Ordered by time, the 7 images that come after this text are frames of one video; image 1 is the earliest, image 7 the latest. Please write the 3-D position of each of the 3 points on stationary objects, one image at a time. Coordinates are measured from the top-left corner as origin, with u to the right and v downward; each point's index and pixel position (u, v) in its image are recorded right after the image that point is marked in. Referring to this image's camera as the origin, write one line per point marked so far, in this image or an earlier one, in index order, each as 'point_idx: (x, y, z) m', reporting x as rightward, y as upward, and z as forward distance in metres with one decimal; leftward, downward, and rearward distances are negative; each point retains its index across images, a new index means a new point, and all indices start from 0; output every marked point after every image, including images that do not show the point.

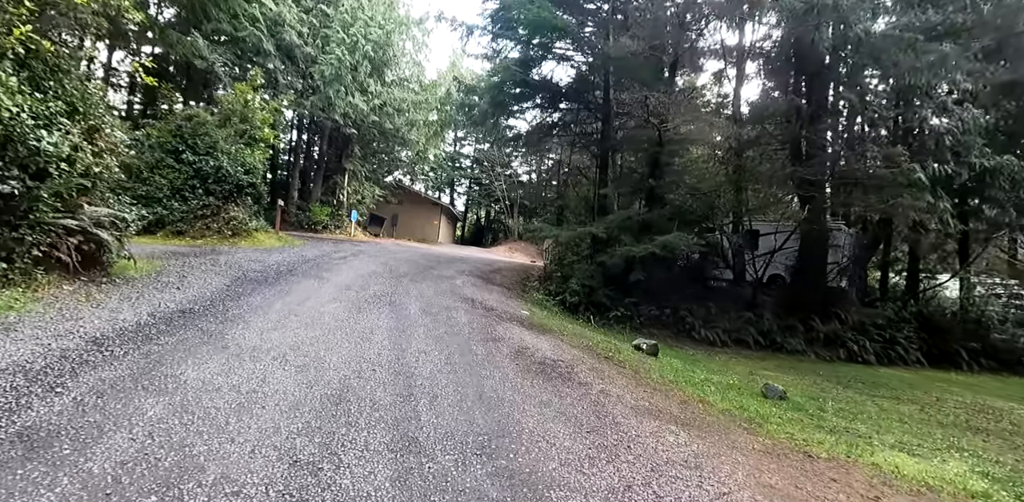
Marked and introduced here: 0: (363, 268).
0: (-2.6, -0.3, +7.4) m
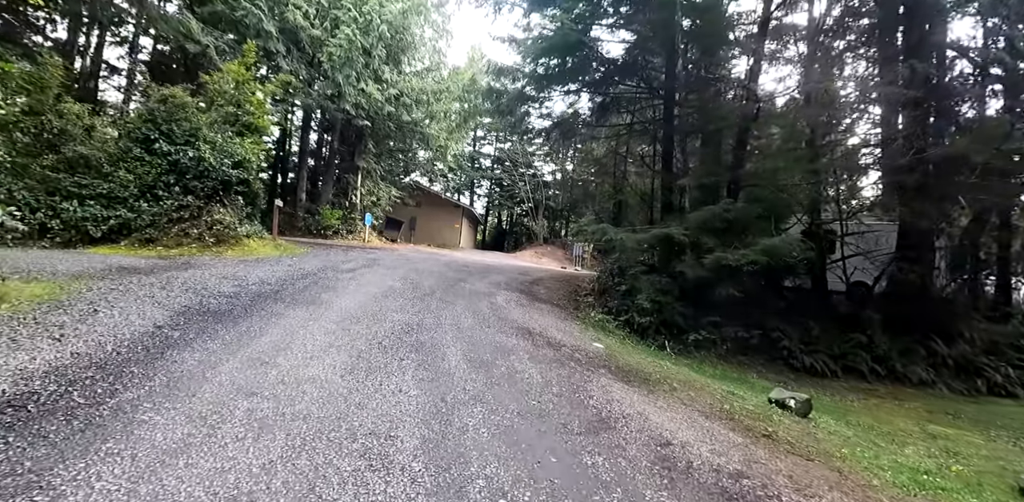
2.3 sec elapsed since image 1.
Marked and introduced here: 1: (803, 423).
0: (-1.8, -0.5, +5.7) m
1: (+2.5, -1.4, +3.6) m
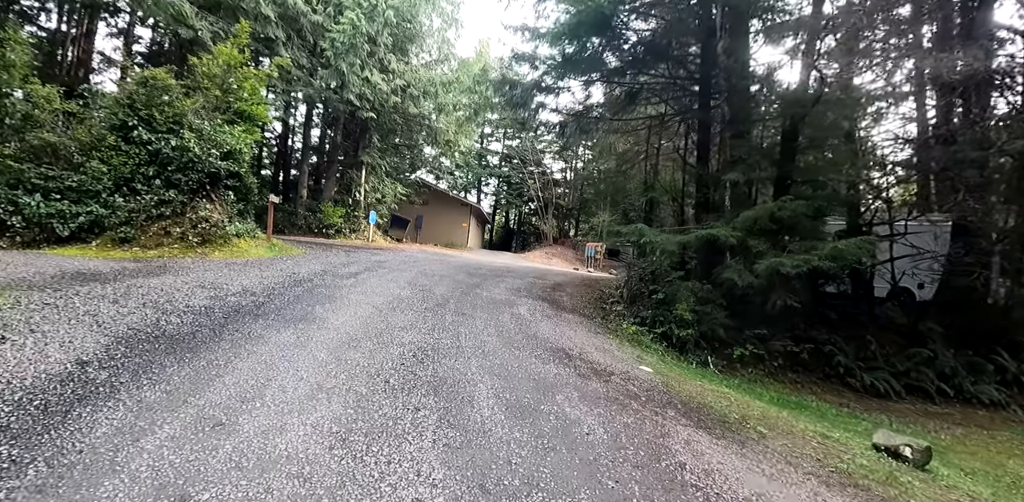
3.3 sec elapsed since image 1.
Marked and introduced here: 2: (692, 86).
0: (-1.5, -0.5, +4.9) m
1: (+2.7, -1.5, +2.8) m
2: (+3.7, +3.4, +8.8) m
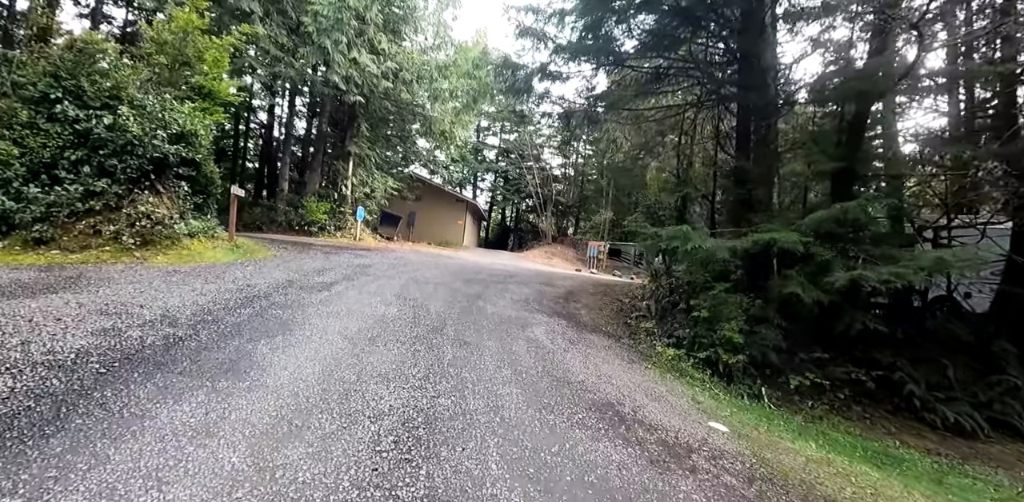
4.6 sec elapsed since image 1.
0: (-1.3, -0.6, +3.8) m
1: (+2.9, -1.6, +1.7) m
2: (+3.9, +3.3, +7.8) m
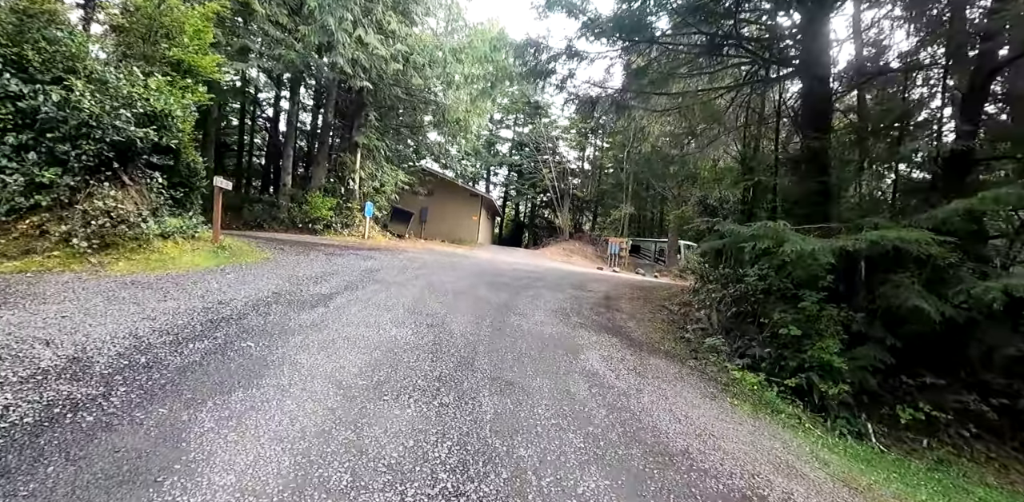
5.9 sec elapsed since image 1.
0: (-1.0, -0.6, +2.8) m
1: (+3.2, -1.7, +0.7) m
2: (+4.3, +3.4, +6.6) m
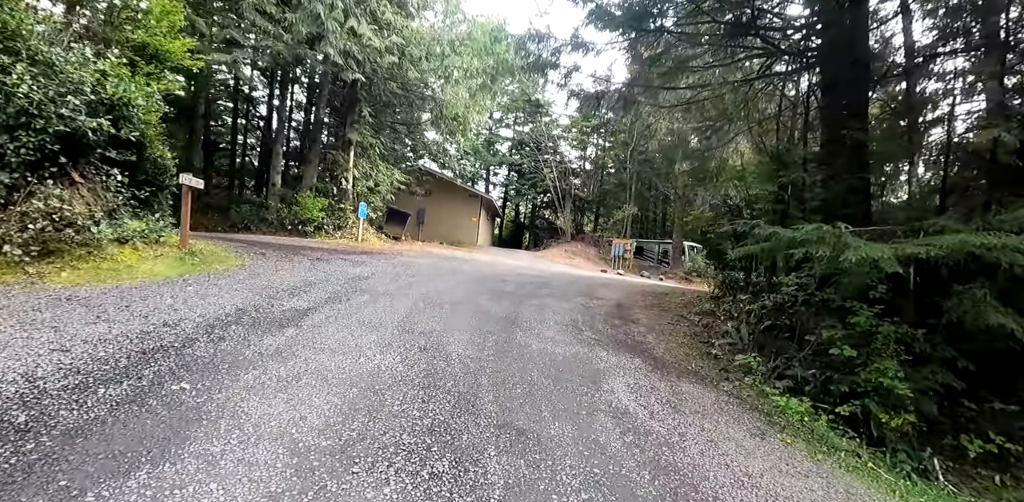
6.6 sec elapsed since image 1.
0: (-0.9, -0.7, +2.3) m
1: (+3.3, -1.7, +0.1) m
2: (+4.3, +3.3, +6.1) m
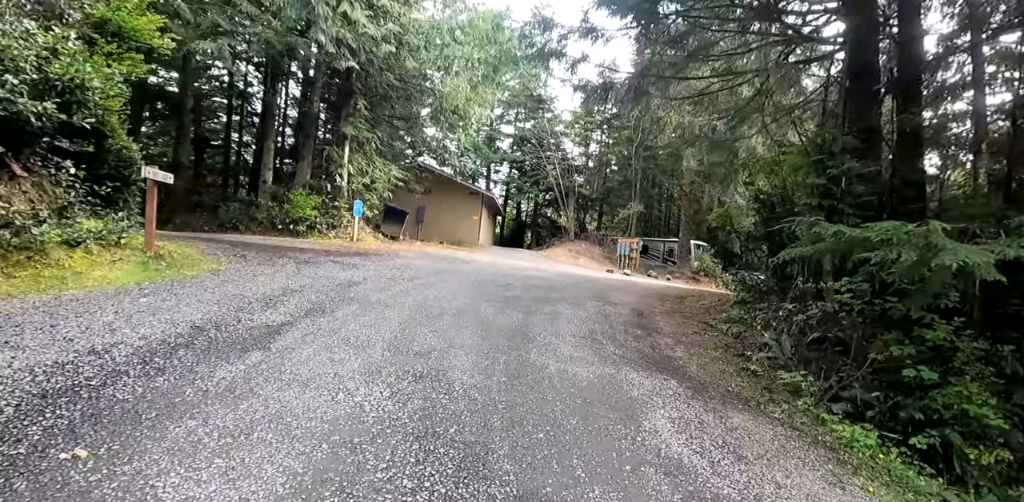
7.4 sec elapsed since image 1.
0: (-0.8, -0.7, +1.7) m
1: (+3.4, -1.7, -0.5) m
2: (+4.4, +3.3, +5.5) m
